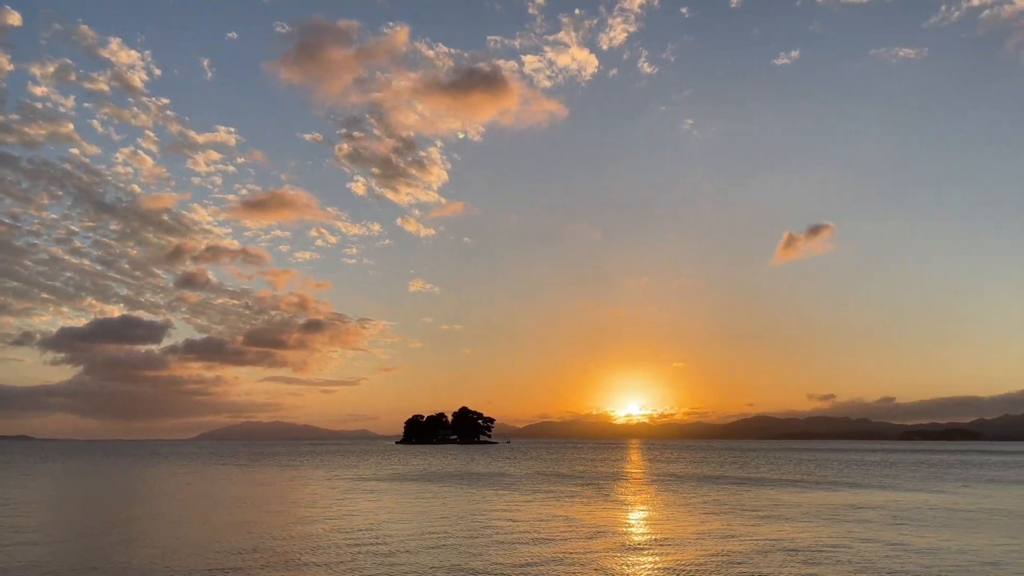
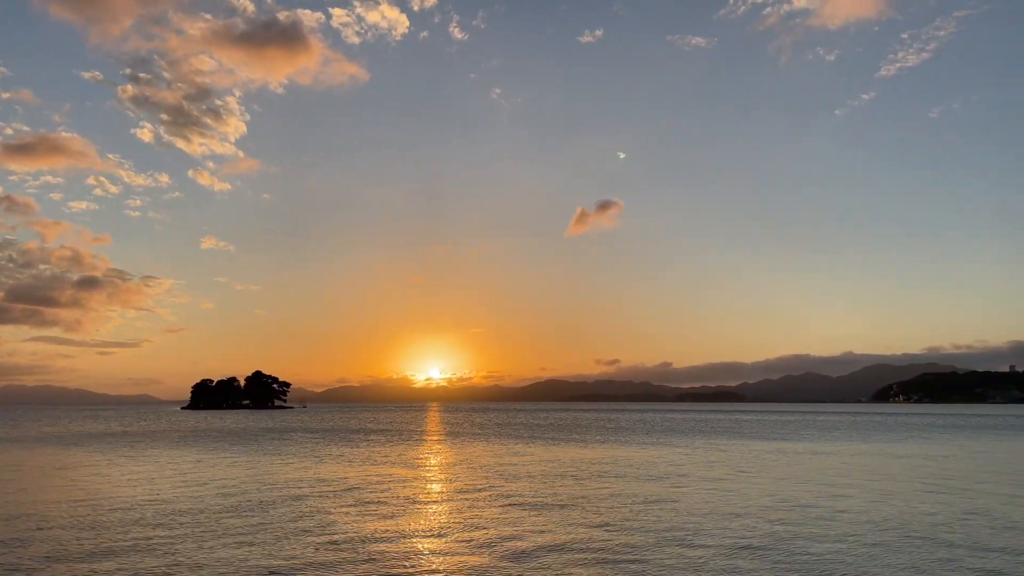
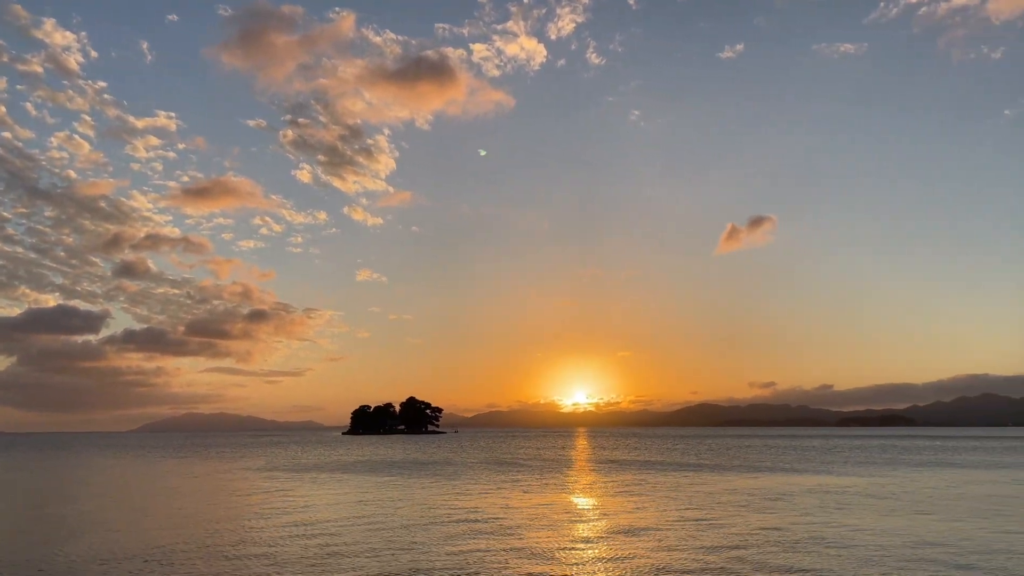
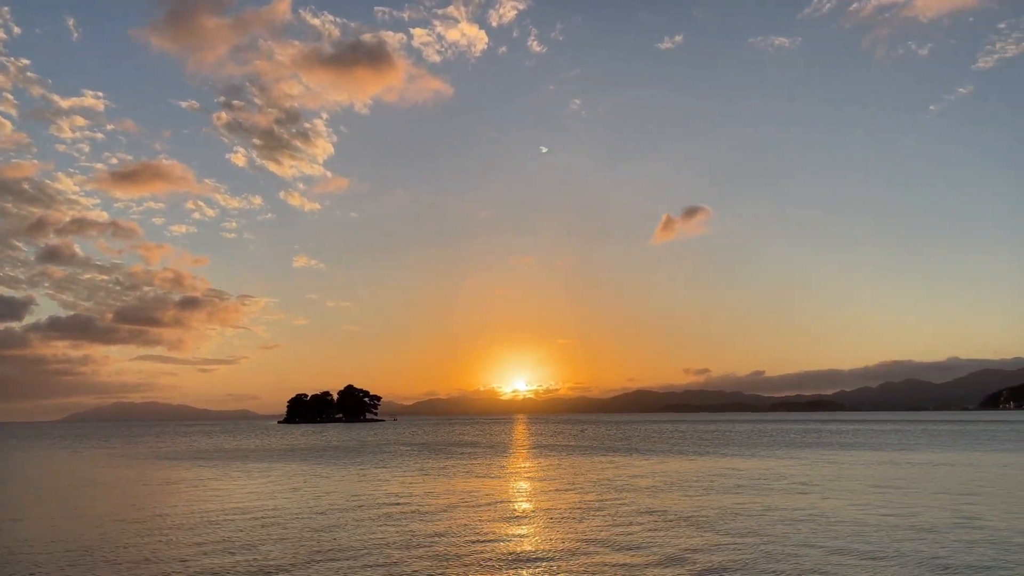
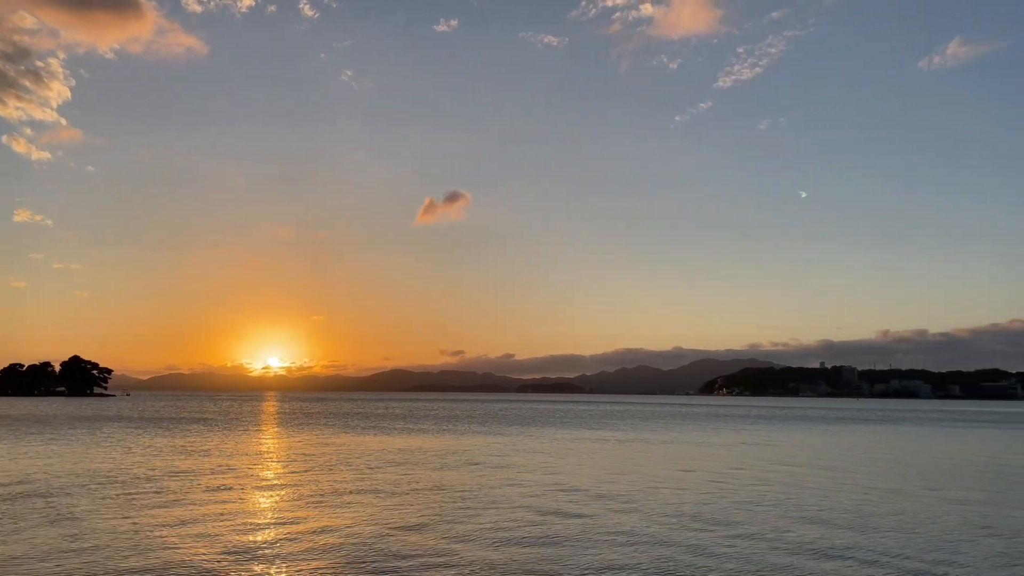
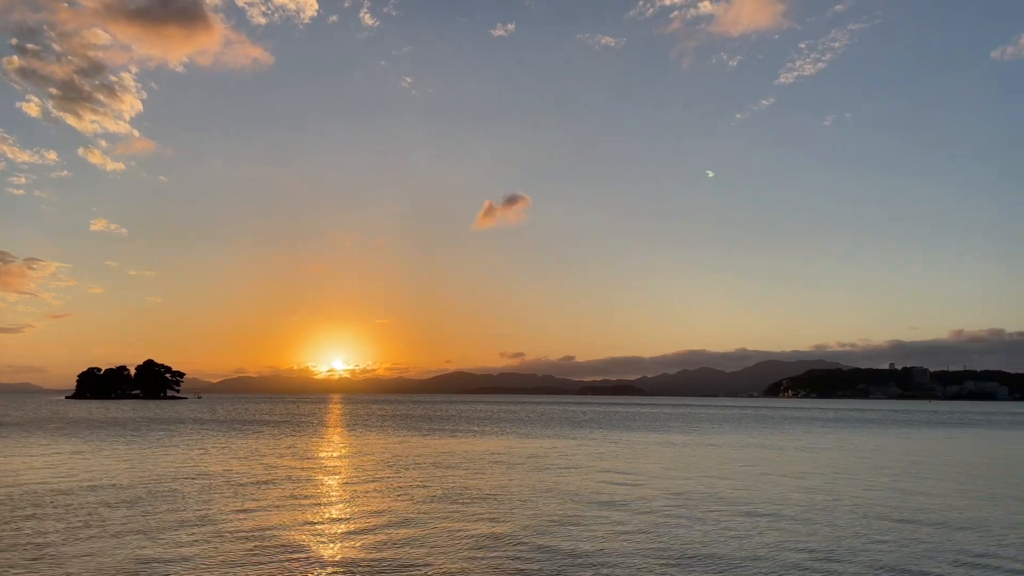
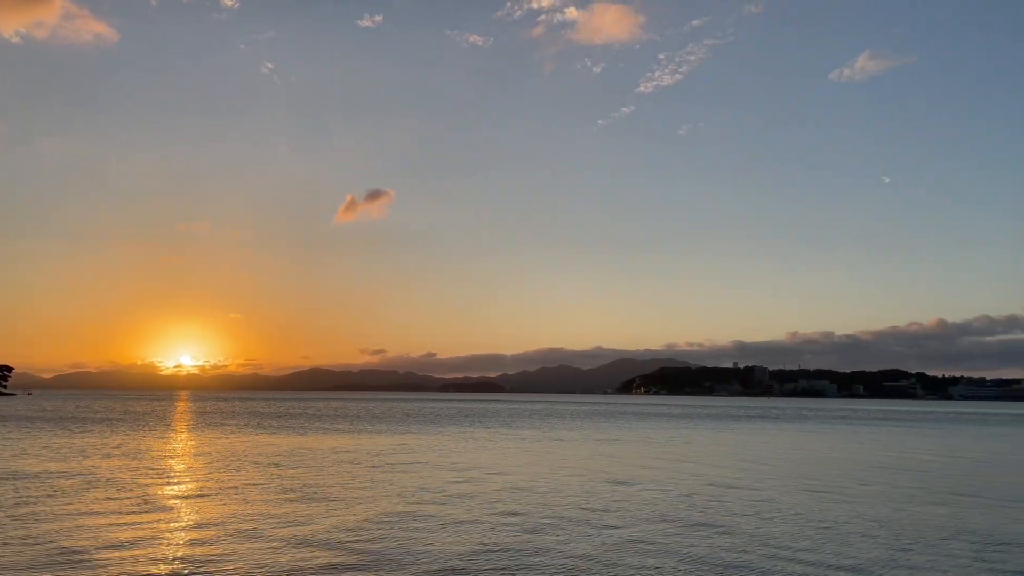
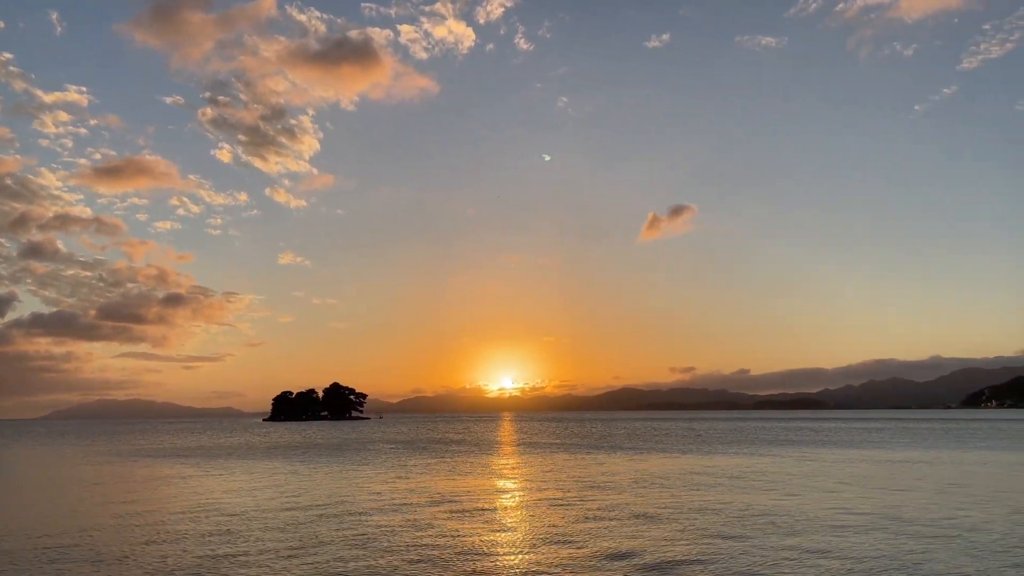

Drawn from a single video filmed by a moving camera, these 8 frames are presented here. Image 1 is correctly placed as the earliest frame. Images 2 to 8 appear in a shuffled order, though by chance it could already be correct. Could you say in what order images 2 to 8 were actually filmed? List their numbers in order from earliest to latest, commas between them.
3, 4, 8, 2, 6, 5, 7
